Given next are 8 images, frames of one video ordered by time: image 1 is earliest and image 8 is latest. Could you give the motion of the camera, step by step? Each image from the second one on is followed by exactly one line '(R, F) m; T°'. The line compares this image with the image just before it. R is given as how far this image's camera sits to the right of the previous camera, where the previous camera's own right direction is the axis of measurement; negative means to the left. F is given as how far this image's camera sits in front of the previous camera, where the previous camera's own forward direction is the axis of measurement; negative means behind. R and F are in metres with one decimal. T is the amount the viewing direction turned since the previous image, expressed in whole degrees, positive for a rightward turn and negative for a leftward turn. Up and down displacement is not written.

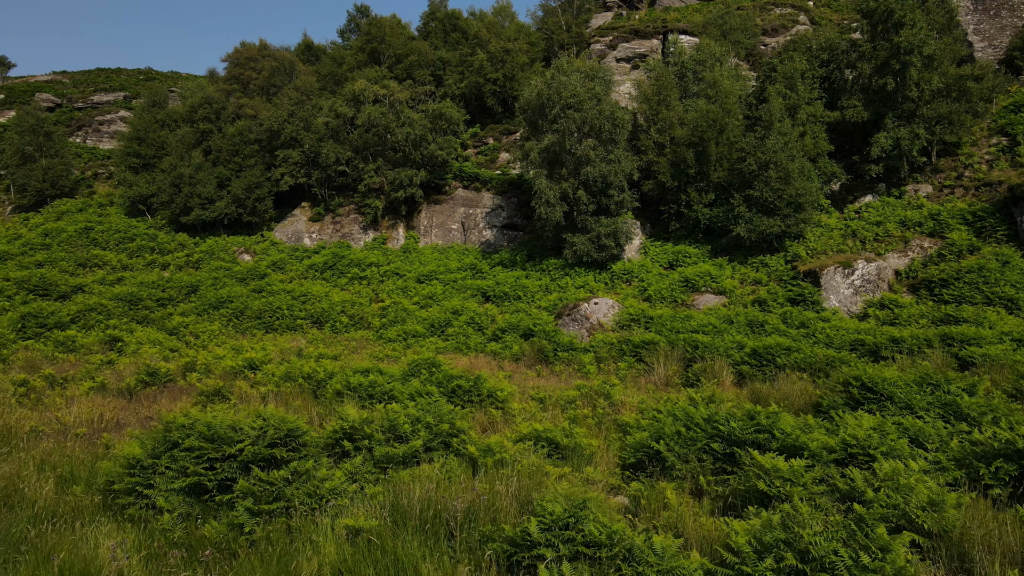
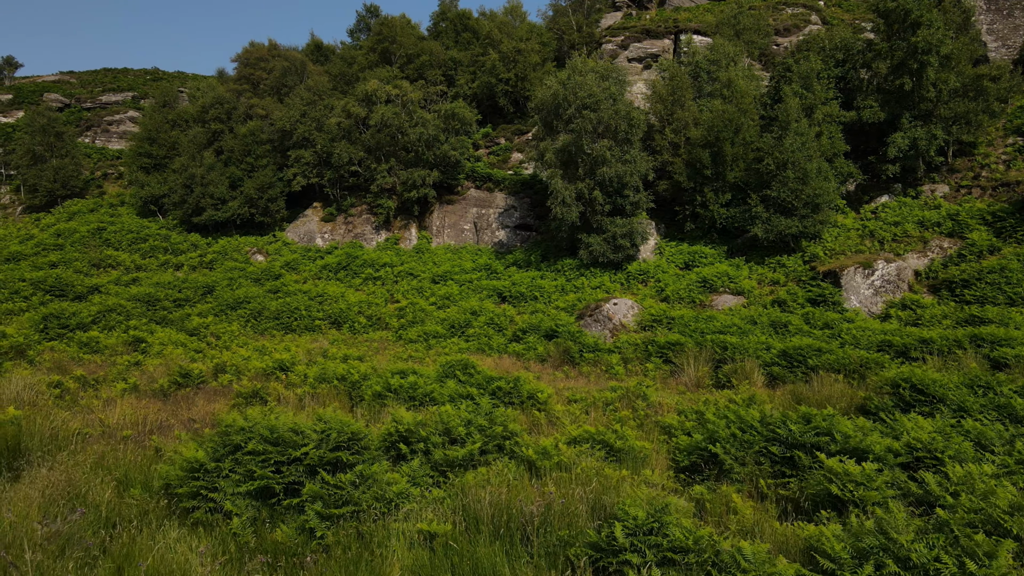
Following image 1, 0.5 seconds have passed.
(-0.6, 0.0) m; 0°
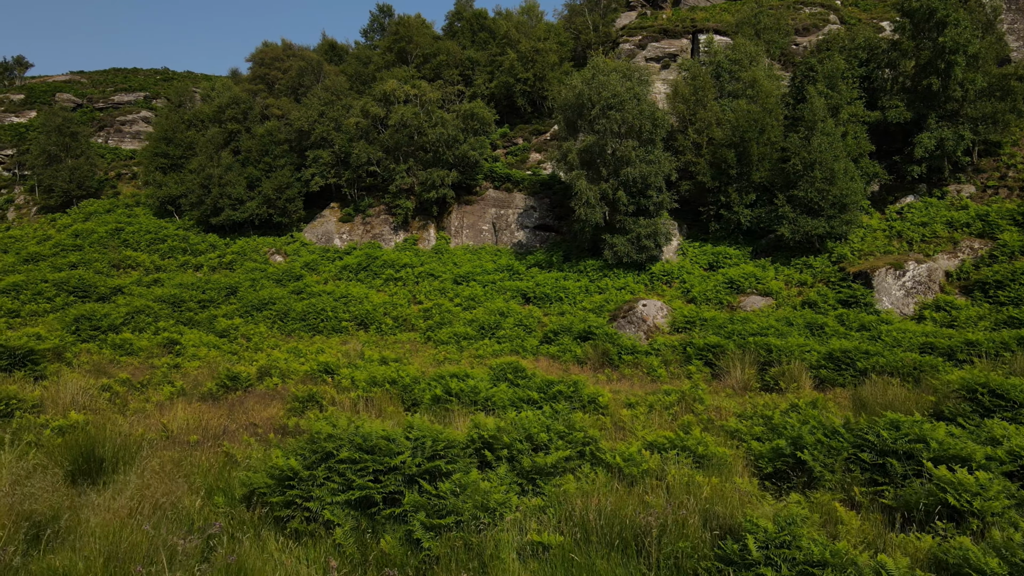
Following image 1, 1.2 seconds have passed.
(-0.9, +0.1) m; 0°
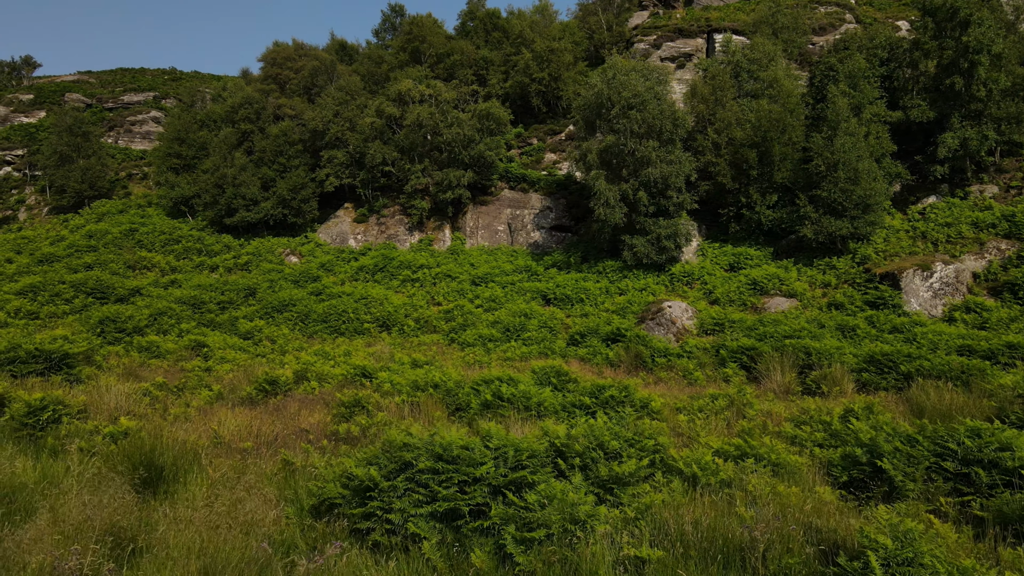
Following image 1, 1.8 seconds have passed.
(-0.7, +0.1) m; 0°
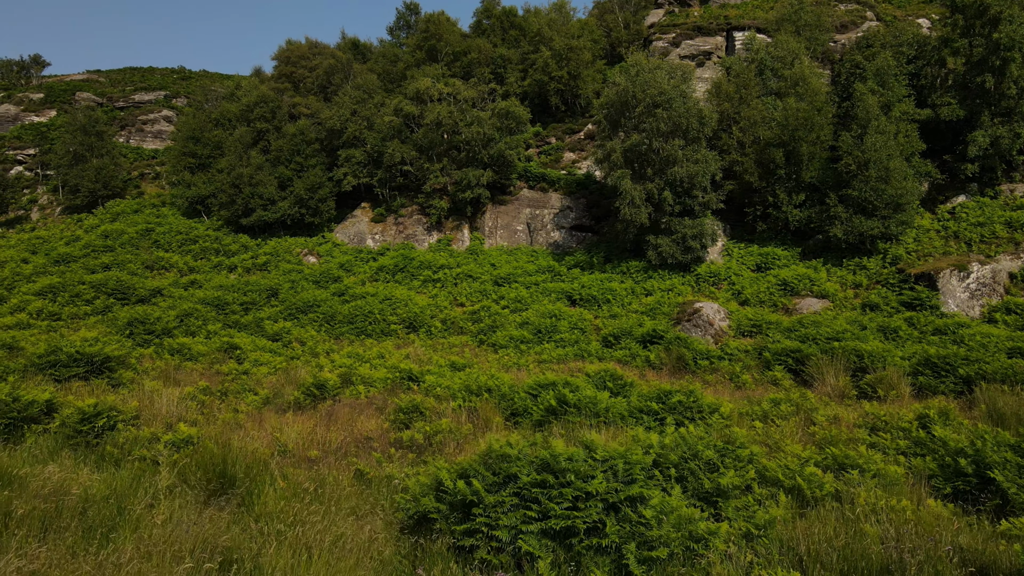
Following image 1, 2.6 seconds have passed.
(-0.9, +0.2) m; 0°
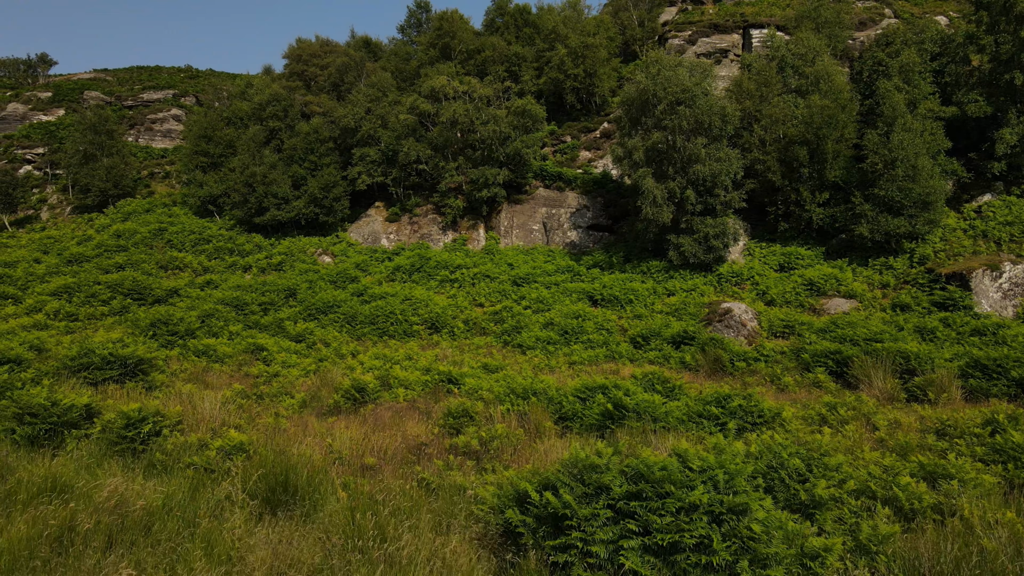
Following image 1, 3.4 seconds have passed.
(-0.7, +0.2) m; 0°
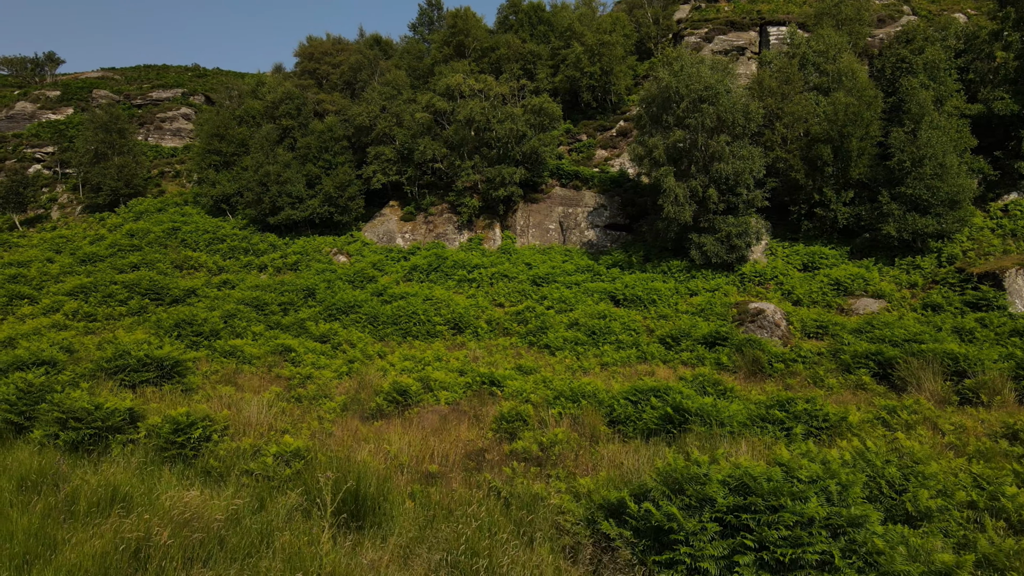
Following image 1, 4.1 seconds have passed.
(-0.7, +0.2) m; 0°
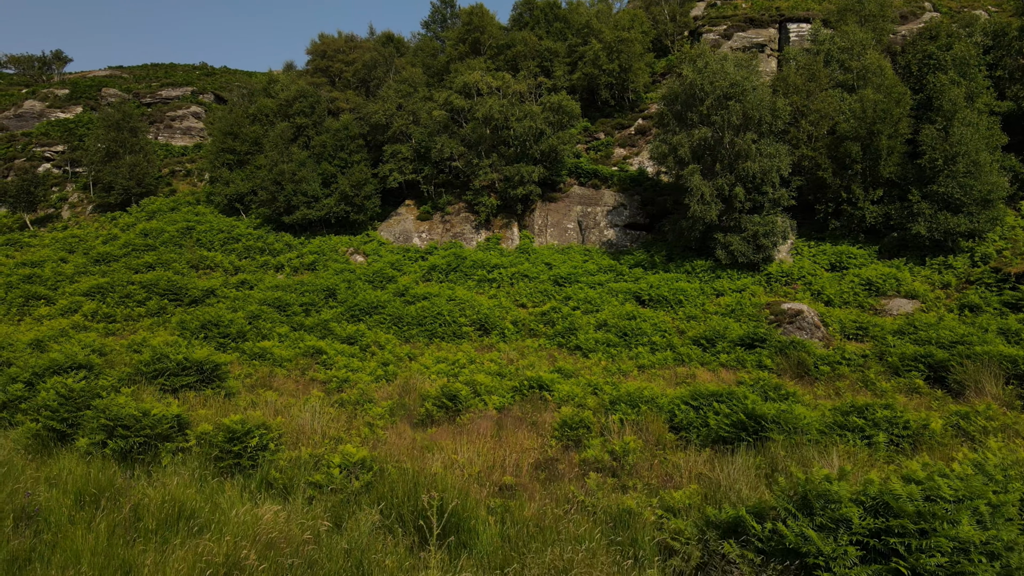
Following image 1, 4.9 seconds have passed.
(-0.8, +0.3) m; 0°
